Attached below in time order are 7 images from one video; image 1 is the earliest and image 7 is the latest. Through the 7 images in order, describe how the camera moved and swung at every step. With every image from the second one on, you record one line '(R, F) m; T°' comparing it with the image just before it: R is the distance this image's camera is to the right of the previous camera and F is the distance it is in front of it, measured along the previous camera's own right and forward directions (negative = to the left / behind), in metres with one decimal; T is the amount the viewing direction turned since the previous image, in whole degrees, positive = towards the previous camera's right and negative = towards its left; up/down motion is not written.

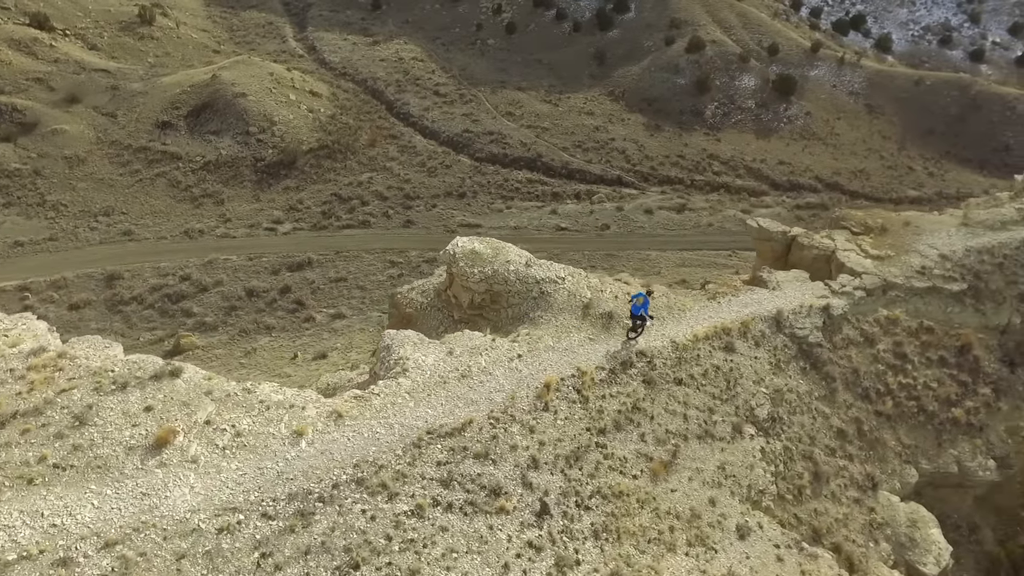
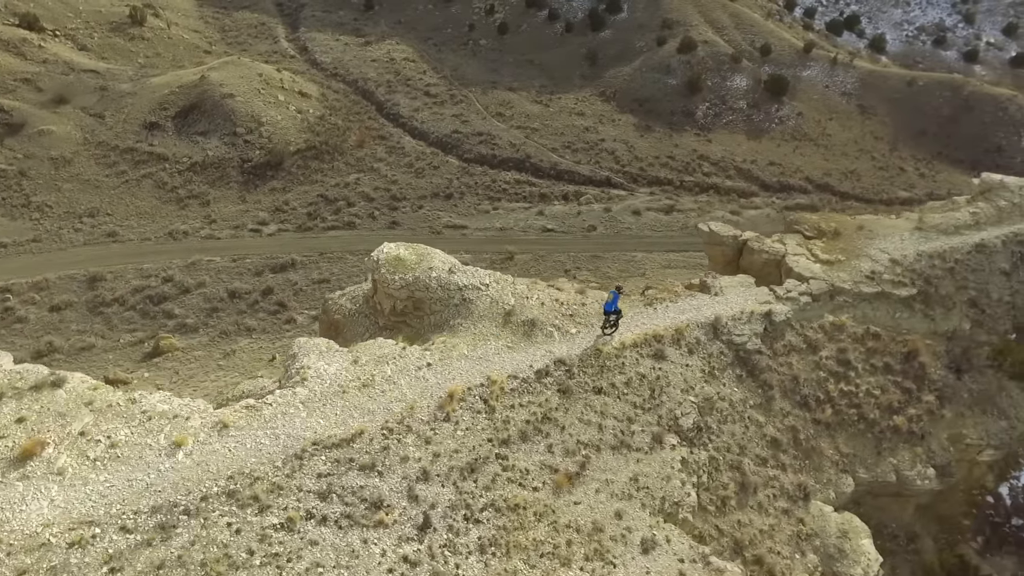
(+1.4, +0.2) m; 0°
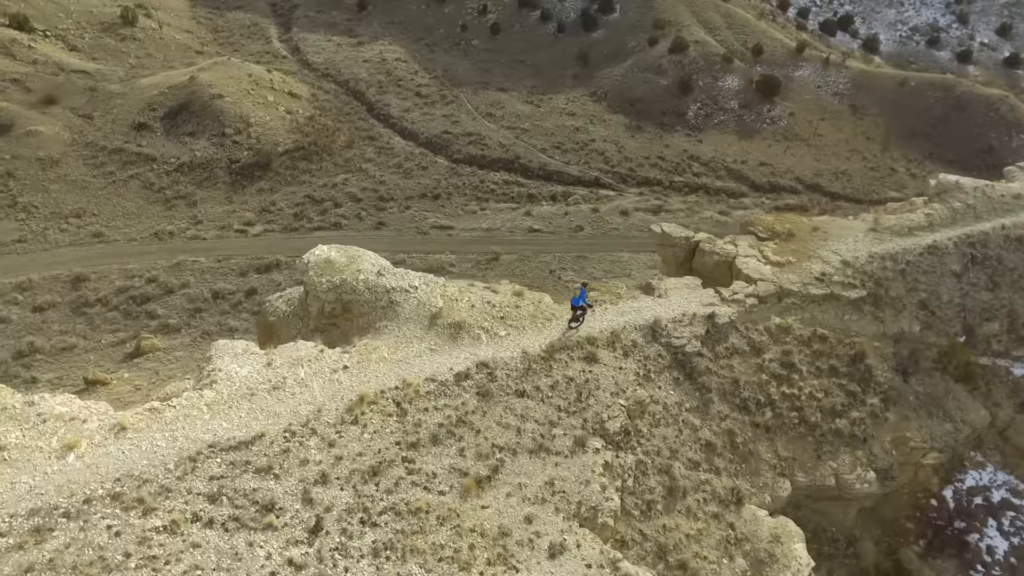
(+1.2, +0.1) m; 0°
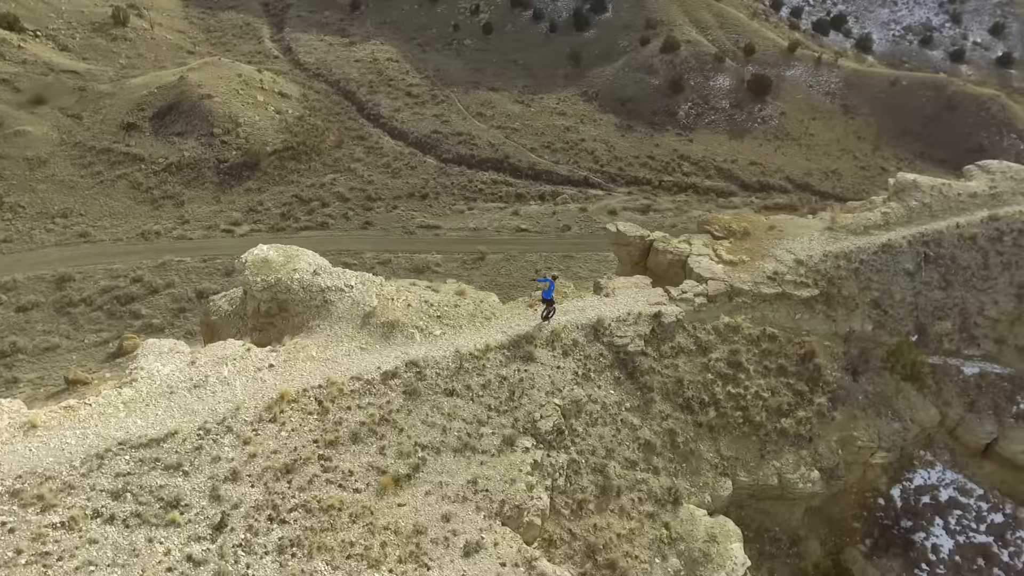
(+1.1, 0.0) m; 0°
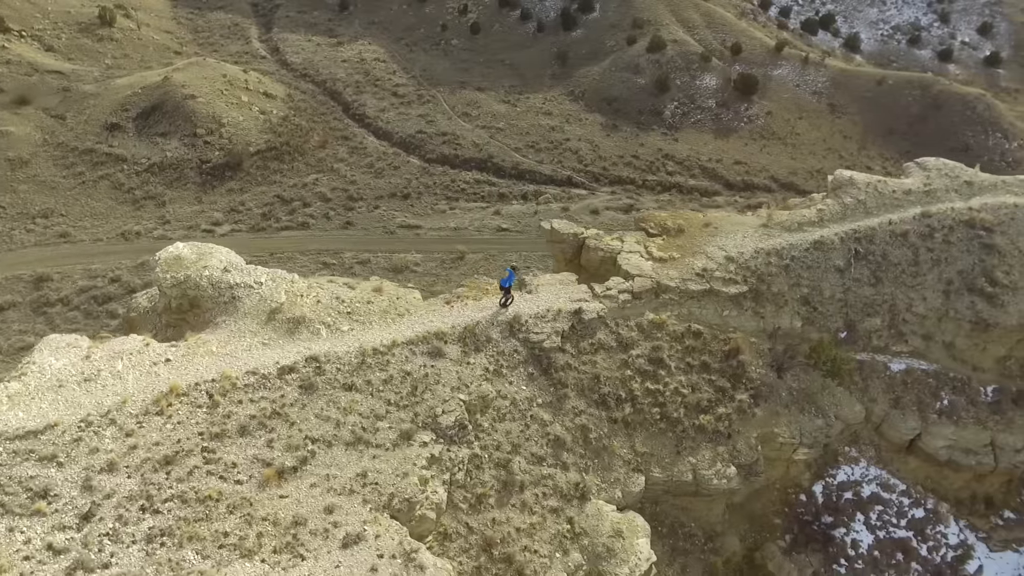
(+1.6, -0.1) m; 0°
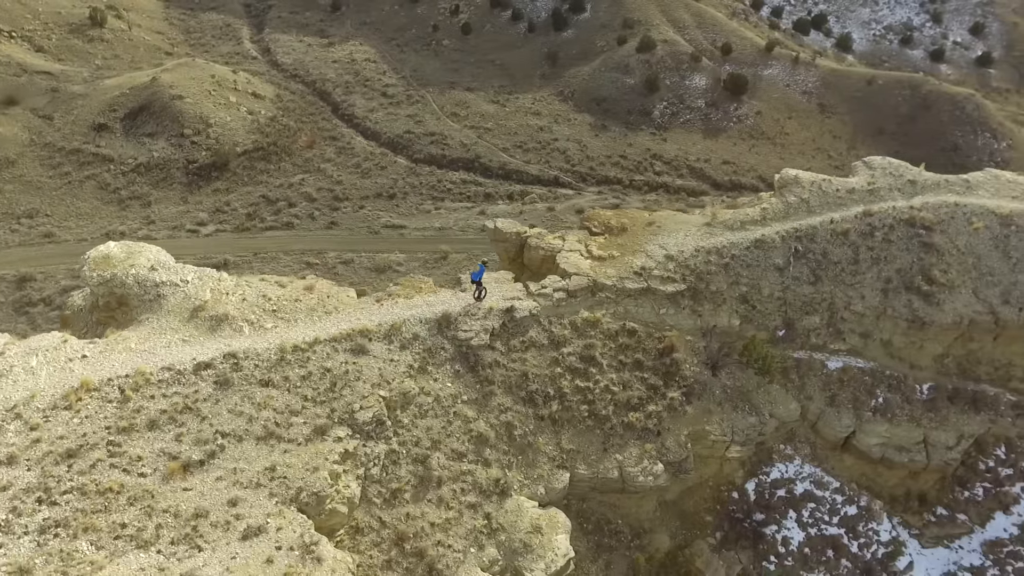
(+1.4, -0.1) m; 0°
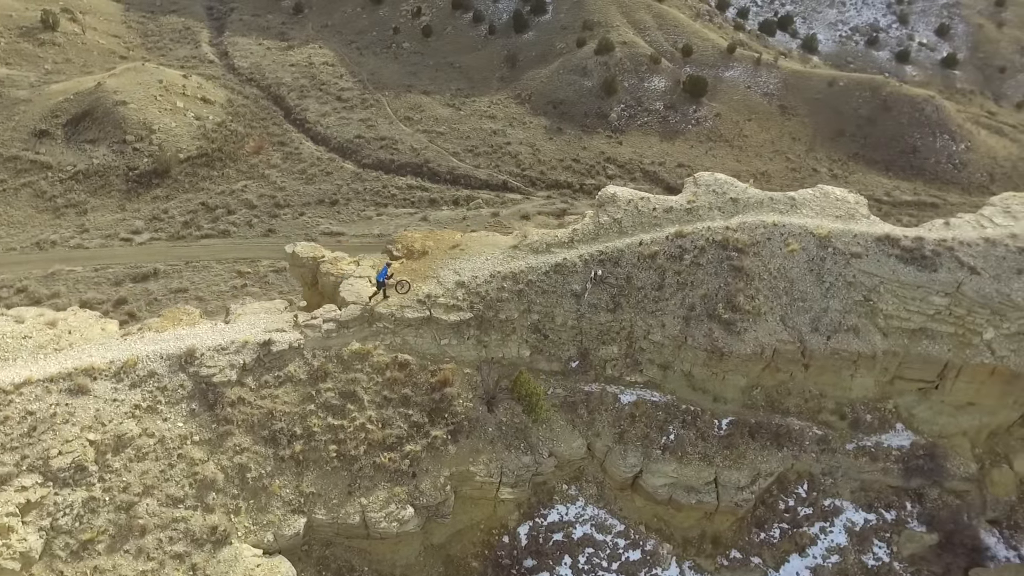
(+4.6, +0.9) m; 0°
